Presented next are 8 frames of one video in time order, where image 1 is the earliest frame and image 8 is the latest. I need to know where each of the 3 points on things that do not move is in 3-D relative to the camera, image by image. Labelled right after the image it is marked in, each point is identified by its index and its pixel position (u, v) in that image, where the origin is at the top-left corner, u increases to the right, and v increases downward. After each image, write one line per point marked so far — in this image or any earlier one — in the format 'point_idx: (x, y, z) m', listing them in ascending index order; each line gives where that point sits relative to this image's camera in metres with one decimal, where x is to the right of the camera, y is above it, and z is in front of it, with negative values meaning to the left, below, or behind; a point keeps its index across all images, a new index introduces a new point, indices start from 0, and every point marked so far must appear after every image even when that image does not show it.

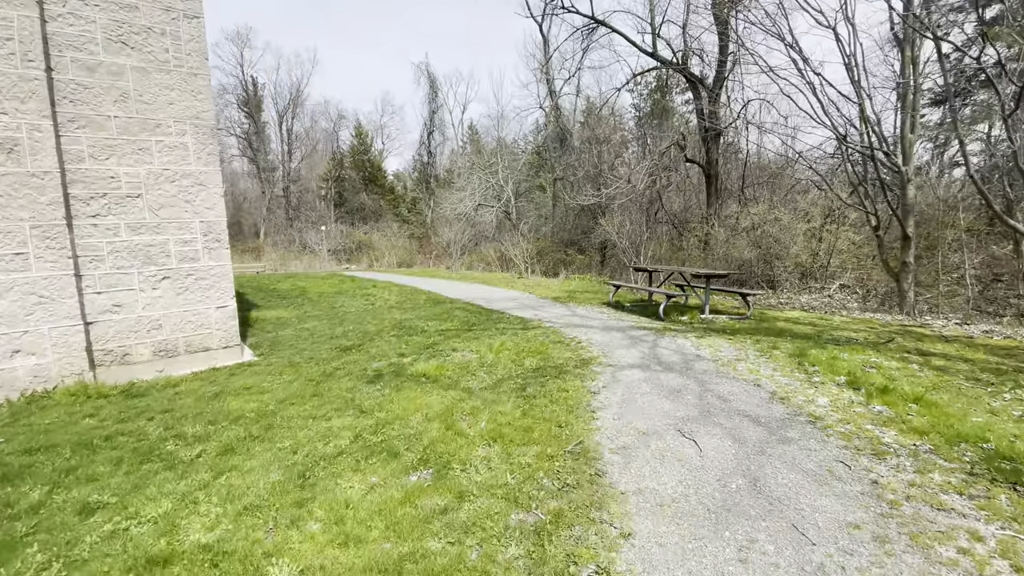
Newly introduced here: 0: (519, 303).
0: (+0.1, -0.3, +9.6) m
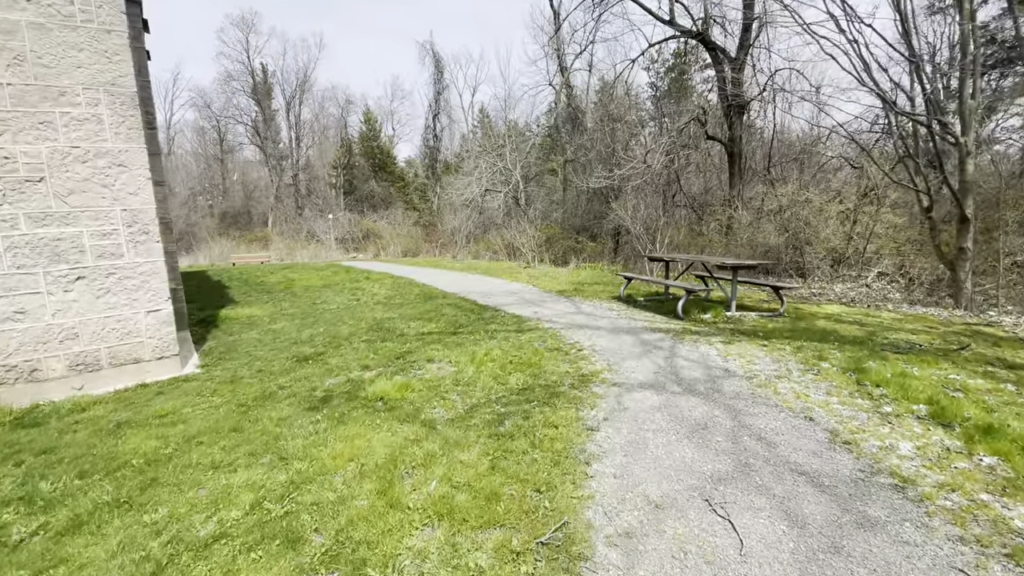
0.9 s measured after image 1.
0: (+0.1, -0.2, +8.6) m
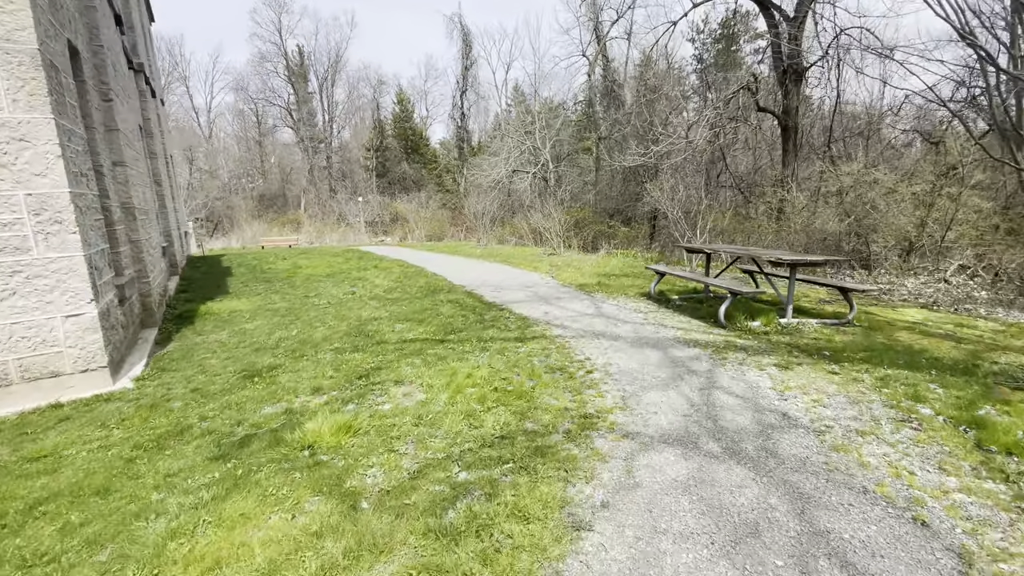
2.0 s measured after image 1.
0: (+0.3, -0.1, +7.6) m
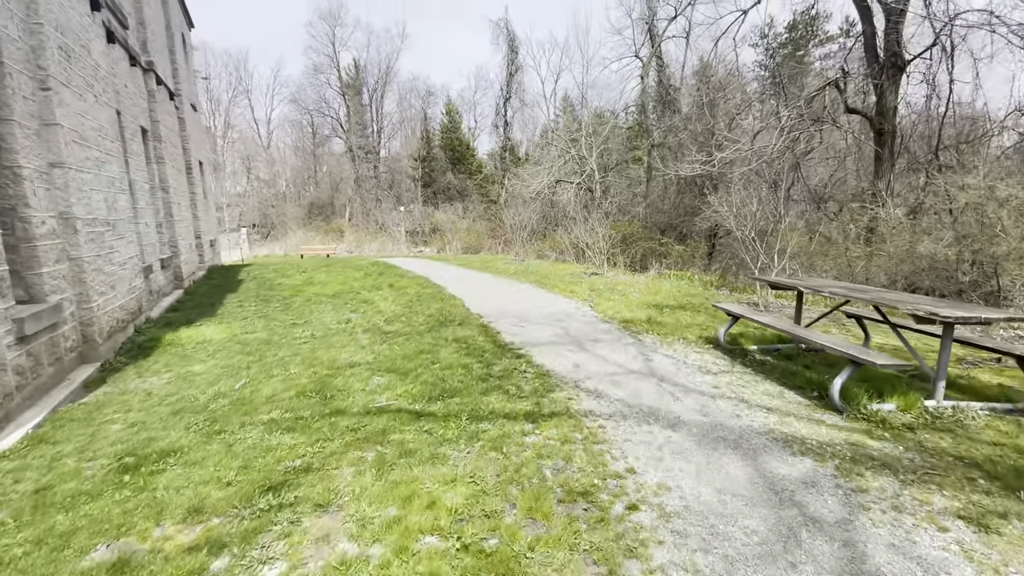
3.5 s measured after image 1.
0: (+0.7, -0.5, +6.1) m
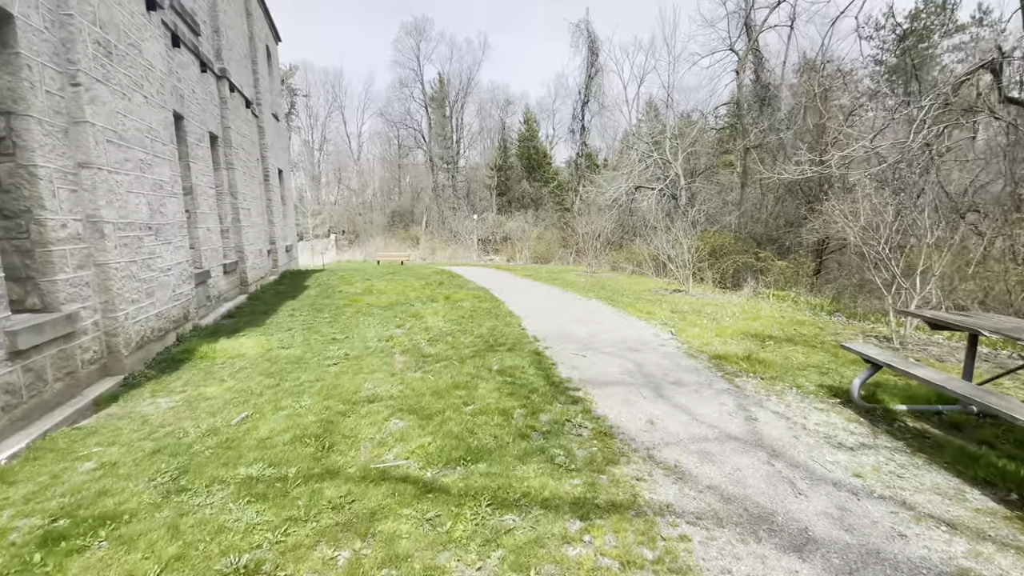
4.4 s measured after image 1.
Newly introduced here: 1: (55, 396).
0: (+1.3, -0.8, +4.9) m
1: (-3.5, -0.8, +3.6) m
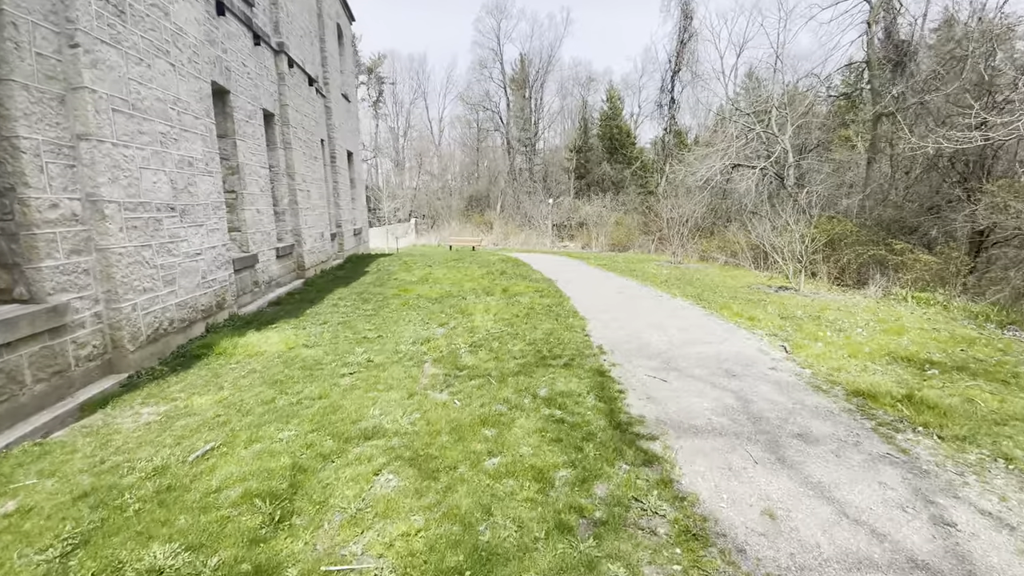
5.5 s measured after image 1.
0: (+1.7, -0.8, +3.6) m
1: (-3.2, -0.8, +3.1) m
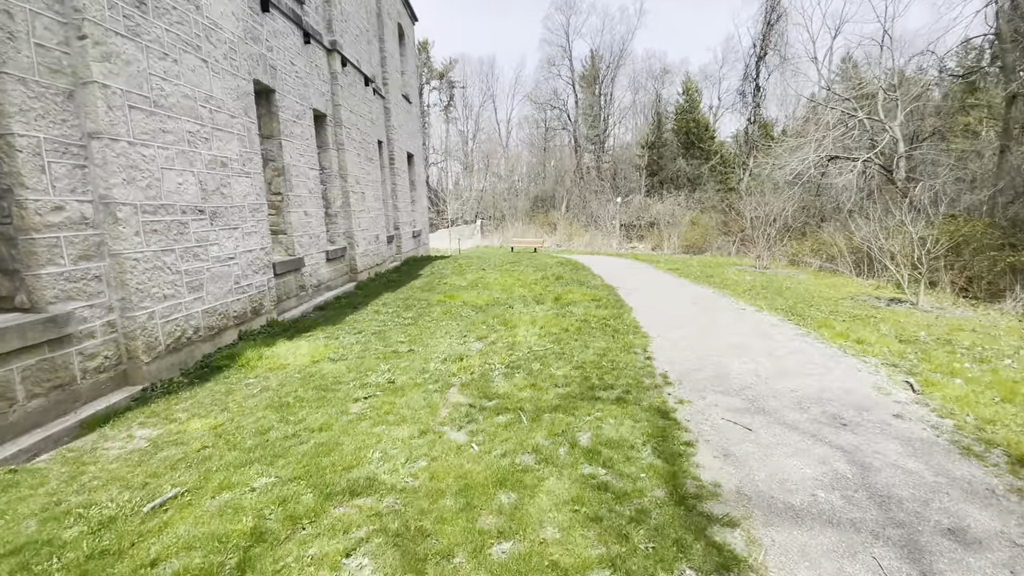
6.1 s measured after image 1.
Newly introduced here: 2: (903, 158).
0: (+2.0, -1.0, +2.7) m
1: (-3.1, -0.8, +2.9) m
2: (+10.9, +3.6, +12.9) m
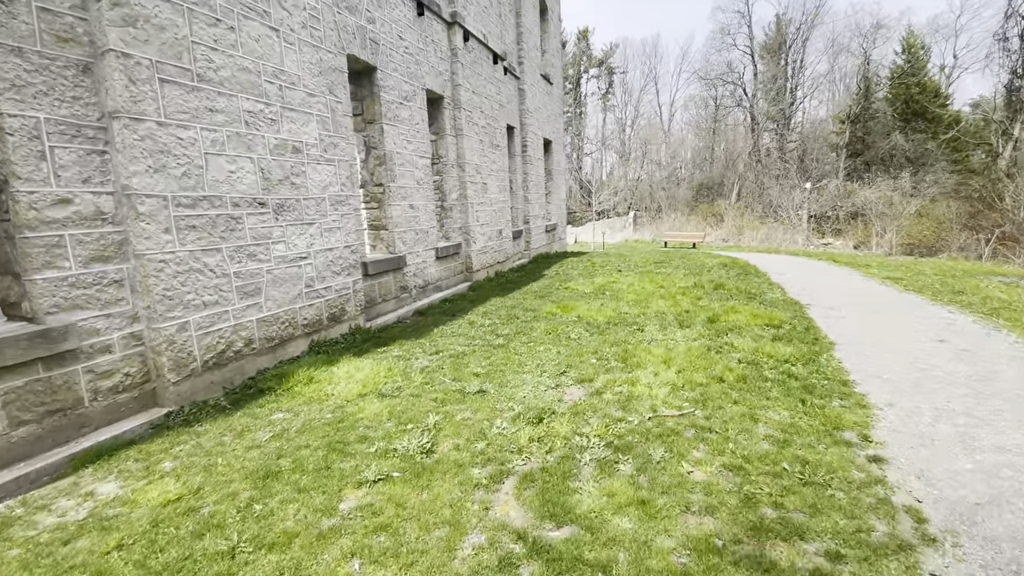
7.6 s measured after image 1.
0: (+2.0, -1.3, +0.6) m
1: (-2.7, -0.9, +2.4) m
2: (+13.9, +3.0, +7.4) m
